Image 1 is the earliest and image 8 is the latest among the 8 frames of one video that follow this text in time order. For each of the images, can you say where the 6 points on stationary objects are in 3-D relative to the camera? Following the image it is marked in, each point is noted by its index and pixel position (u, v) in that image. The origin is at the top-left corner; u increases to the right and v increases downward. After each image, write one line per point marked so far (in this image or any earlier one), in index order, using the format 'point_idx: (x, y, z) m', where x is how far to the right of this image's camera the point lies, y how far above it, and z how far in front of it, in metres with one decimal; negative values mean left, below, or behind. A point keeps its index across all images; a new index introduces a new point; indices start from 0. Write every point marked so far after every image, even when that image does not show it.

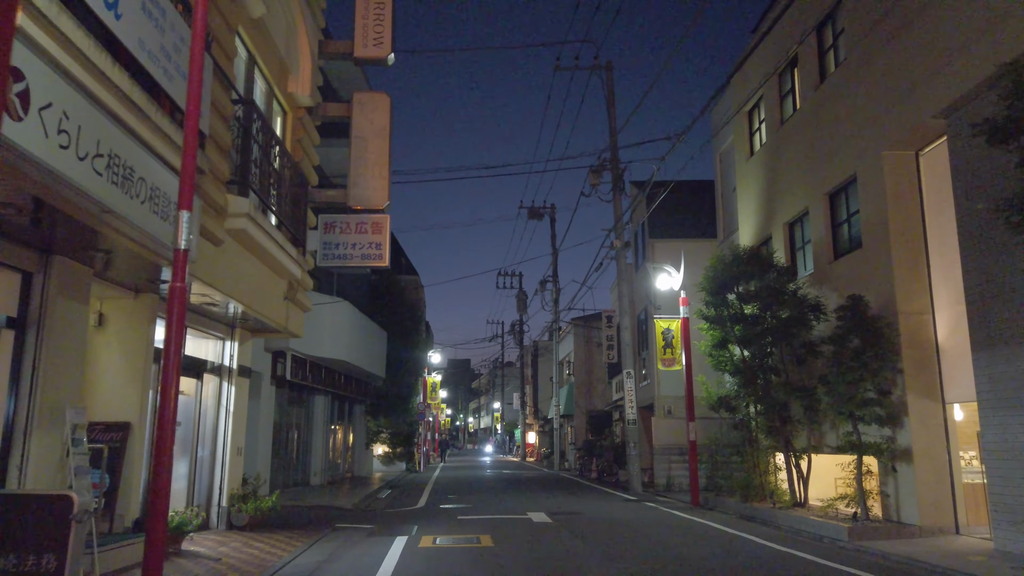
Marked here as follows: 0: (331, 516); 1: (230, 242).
0: (-3.5, -4.4, +14.3) m
1: (-3.4, +0.6, +8.8) m
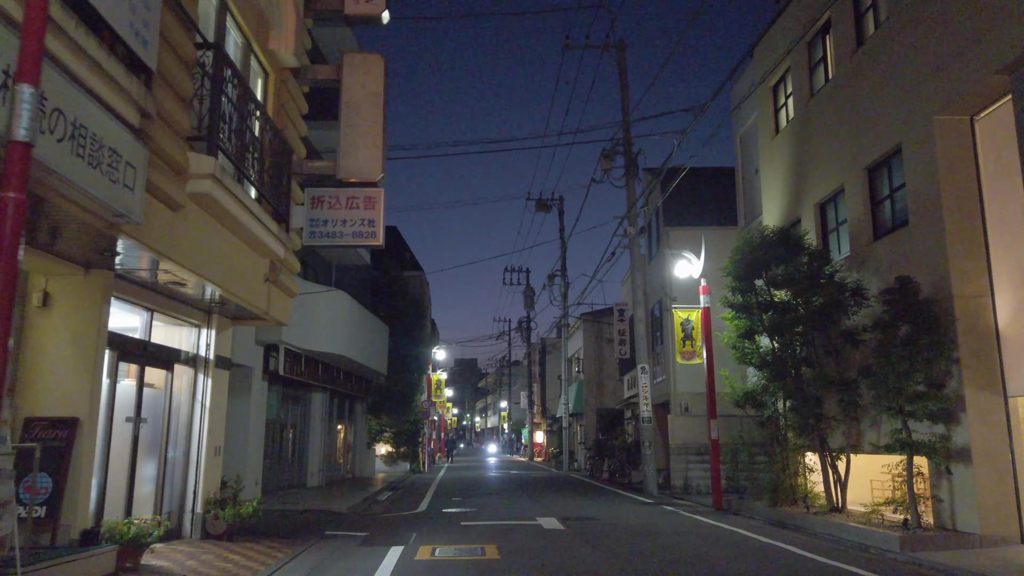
0: (-3.3, -4.2, +13.1) m
1: (-3.3, +0.8, +7.6) m
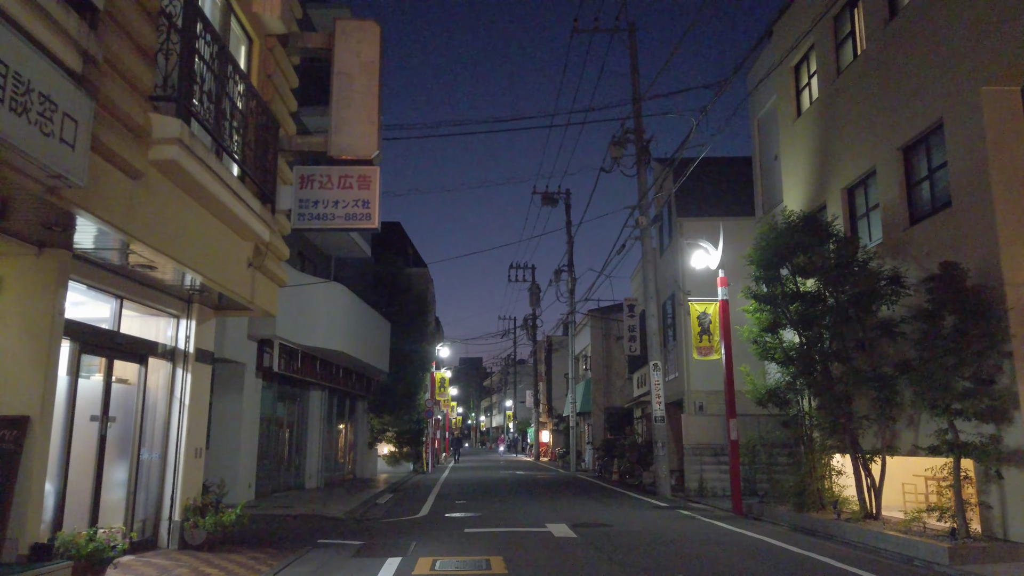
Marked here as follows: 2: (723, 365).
0: (-3.2, -4.0, +12.2) m
1: (-3.2, +1.0, +6.7) m
2: (+4.4, -1.6, +15.5) m
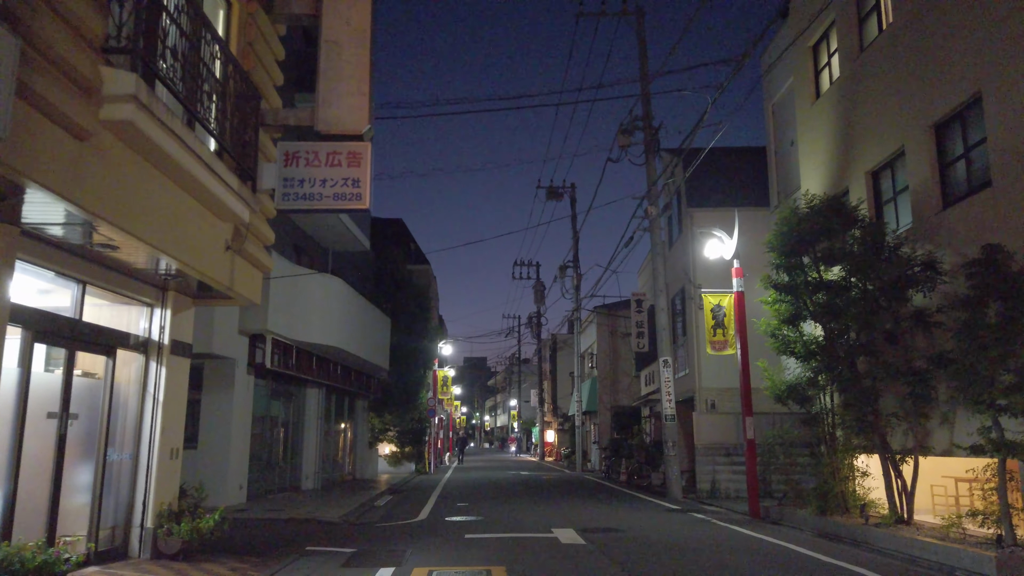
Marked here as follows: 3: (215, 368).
0: (-3.2, -3.8, +11.4) m
1: (-3.2, +1.2, +6.0) m
2: (+4.5, -1.4, +14.6) m
3: (-6.1, -1.6, +15.1) m
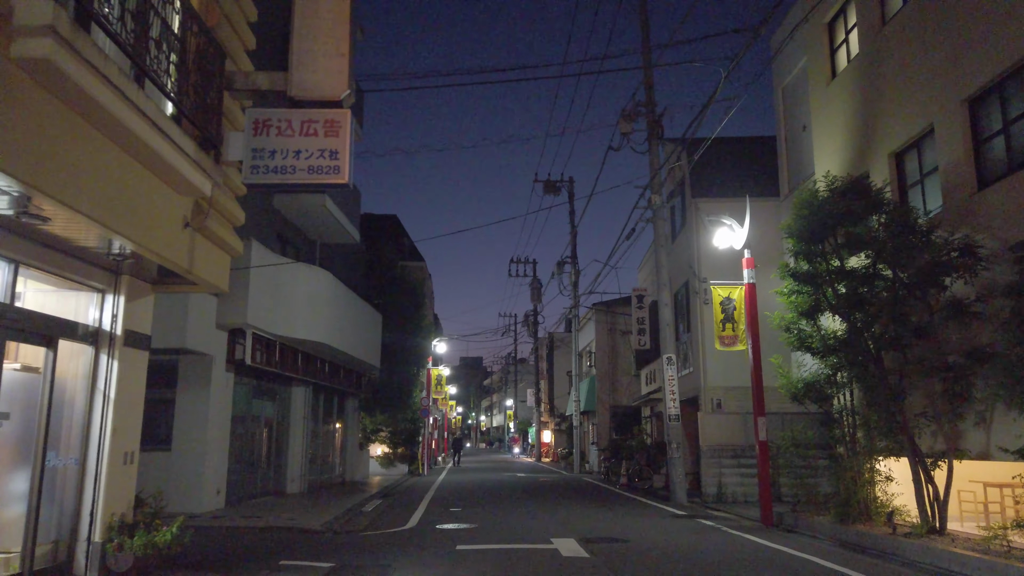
0: (-3.2, -3.7, +10.5) m
1: (-3.2, +1.3, +5.0) m
2: (+4.4, -1.3, +13.7) m
3: (-6.2, -1.5, +14.2) m
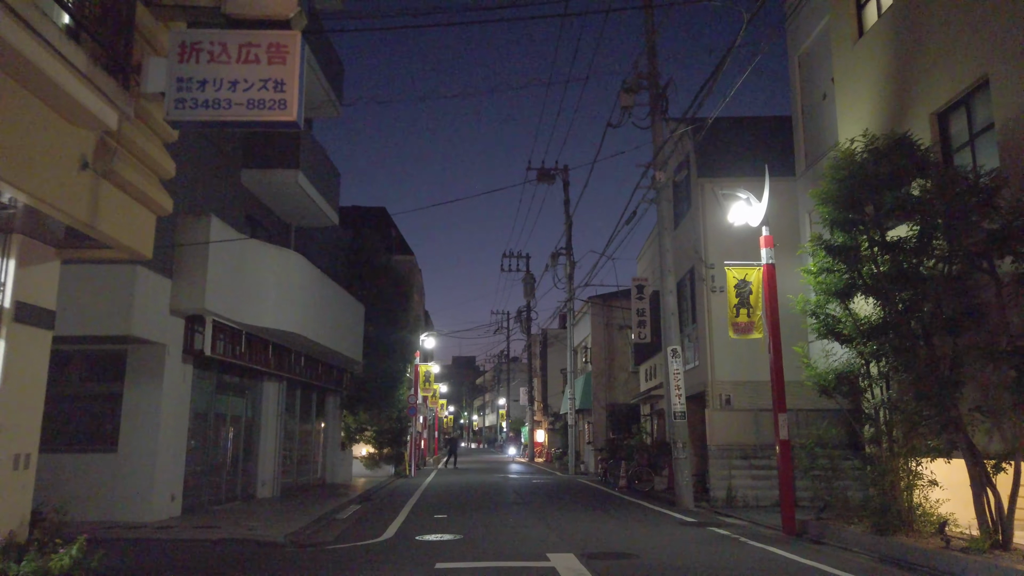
0: (-3.4, -3.3, +8.9) m
1: (-3.3, +1.7, +3.4) m
2: (+4.3, -0.9, +12.2) m
3: (-6.3, -1.1, +12.6) m
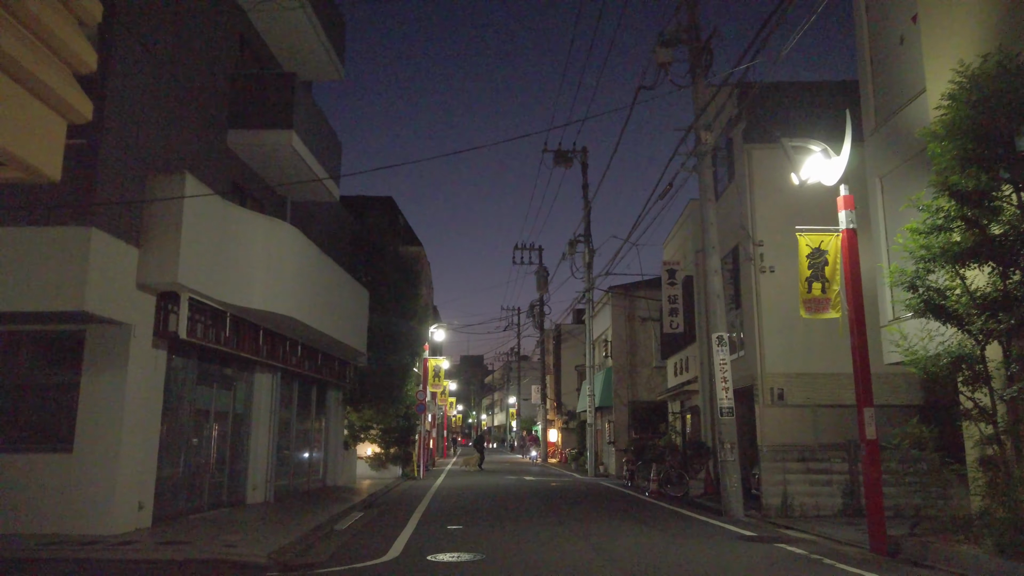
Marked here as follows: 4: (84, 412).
0: (-3.0, -2.9, +6.9) m
1: (-3.0, +2.1, +1.4) m
2: (+4.7, -0.5, +10.2) m
3: (-5.9, -0.7, +10.6) m
4: (-6.1, -1.7, +10.4) m
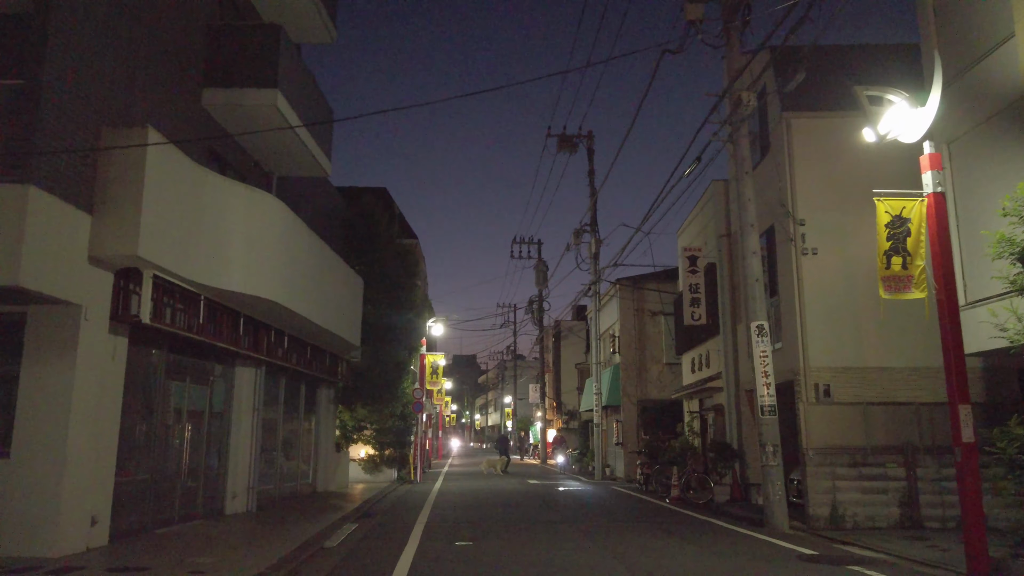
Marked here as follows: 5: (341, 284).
0: (-2.6, -2.6, +5.2) m
1: (-2.5, +2.4, -0.3) m
2: (+5.0, -0.2, +8.5) m
3: (-5.6, -0.4, +8.8) m
4: (-5.7, -1.4, +8.7) m
5: (-4.0, +0.1, +17.4) m
